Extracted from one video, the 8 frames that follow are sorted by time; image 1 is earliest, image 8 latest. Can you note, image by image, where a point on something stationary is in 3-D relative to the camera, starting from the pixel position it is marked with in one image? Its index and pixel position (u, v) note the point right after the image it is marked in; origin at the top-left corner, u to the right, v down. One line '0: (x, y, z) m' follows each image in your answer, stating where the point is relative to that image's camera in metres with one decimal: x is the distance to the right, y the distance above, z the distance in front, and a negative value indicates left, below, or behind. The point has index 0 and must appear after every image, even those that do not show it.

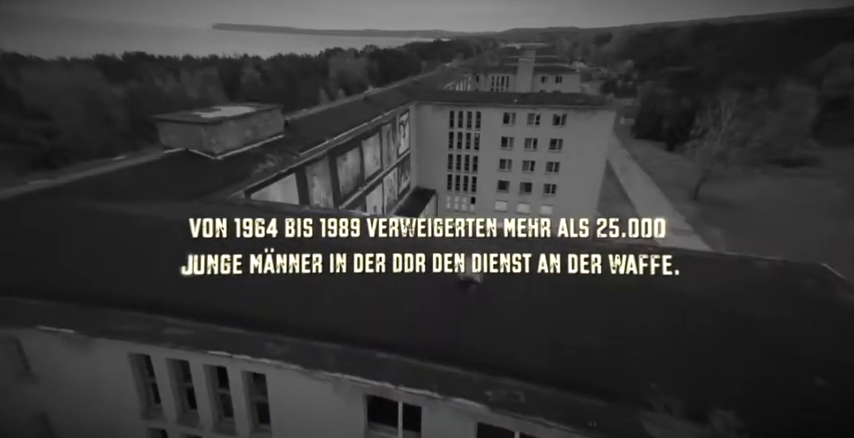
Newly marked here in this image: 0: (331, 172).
0: (-4.1, +2.1, +19.1) m
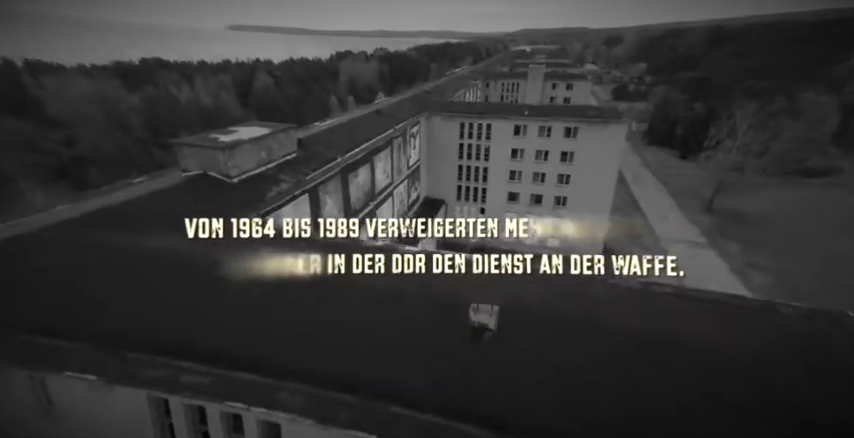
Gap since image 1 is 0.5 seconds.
0: (-3.7, +1.3, +19.3) m
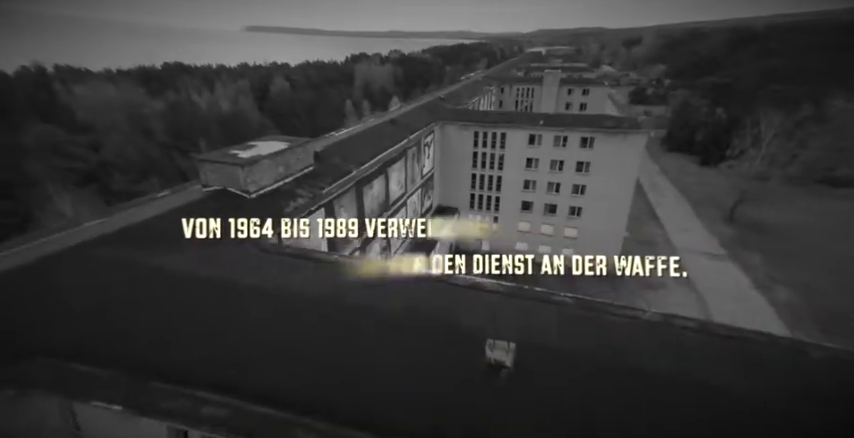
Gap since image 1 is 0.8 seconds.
0: (-3.1, +0.8, +19.4) m
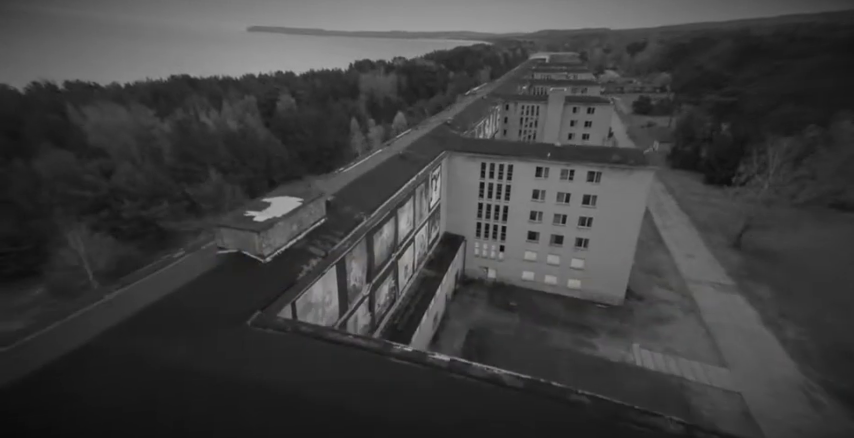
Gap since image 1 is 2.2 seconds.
0: (-2.6, -1.4, +19.5) m
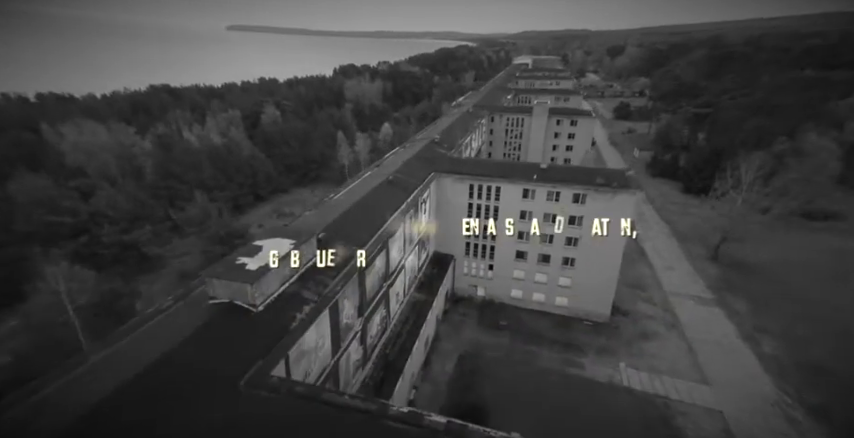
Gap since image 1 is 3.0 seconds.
0: (-3.0, -3.0, +19.7) m
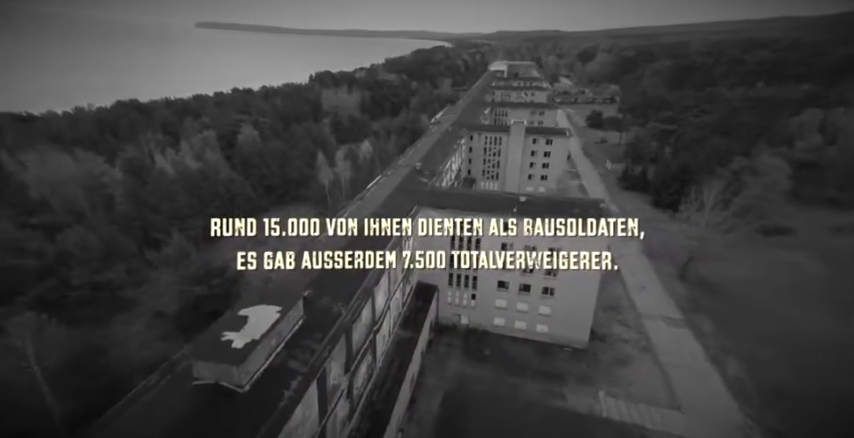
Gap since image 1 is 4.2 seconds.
0: (-3.6, -5.6, +20.1) m
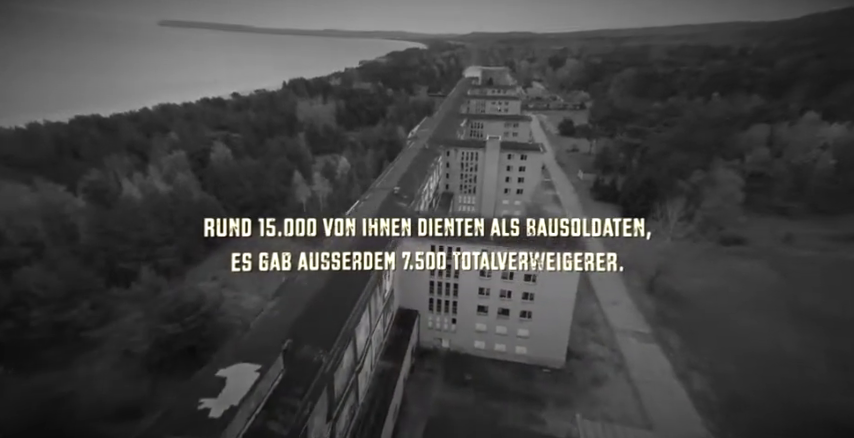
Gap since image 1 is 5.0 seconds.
0: (-4.5, -7.8, +20.2) m
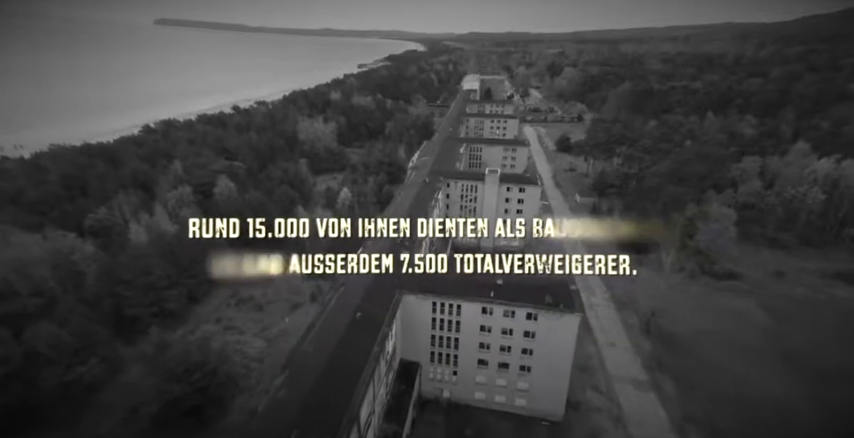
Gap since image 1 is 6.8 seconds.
0: (-4.4, -12.4, +21.0) m
